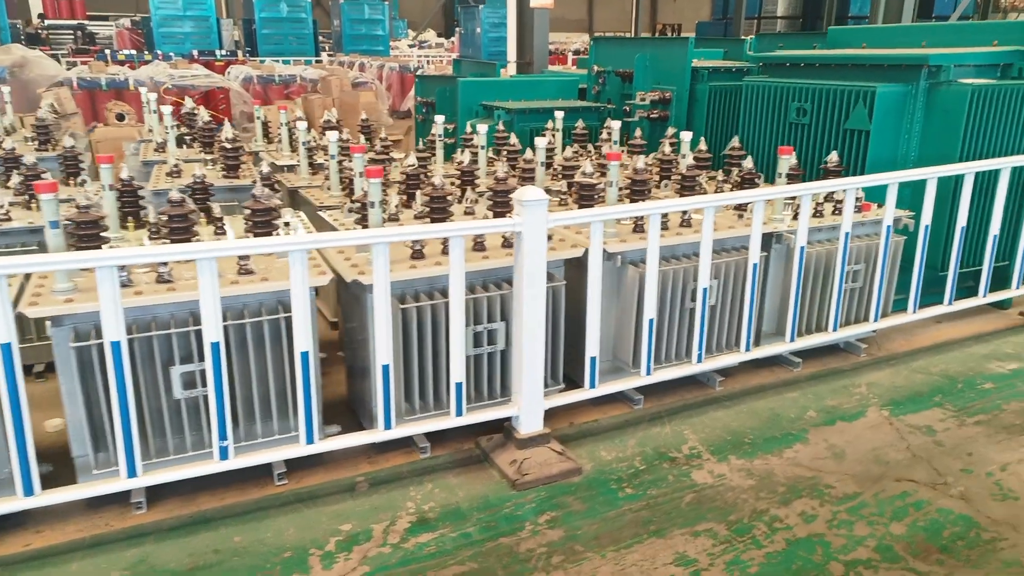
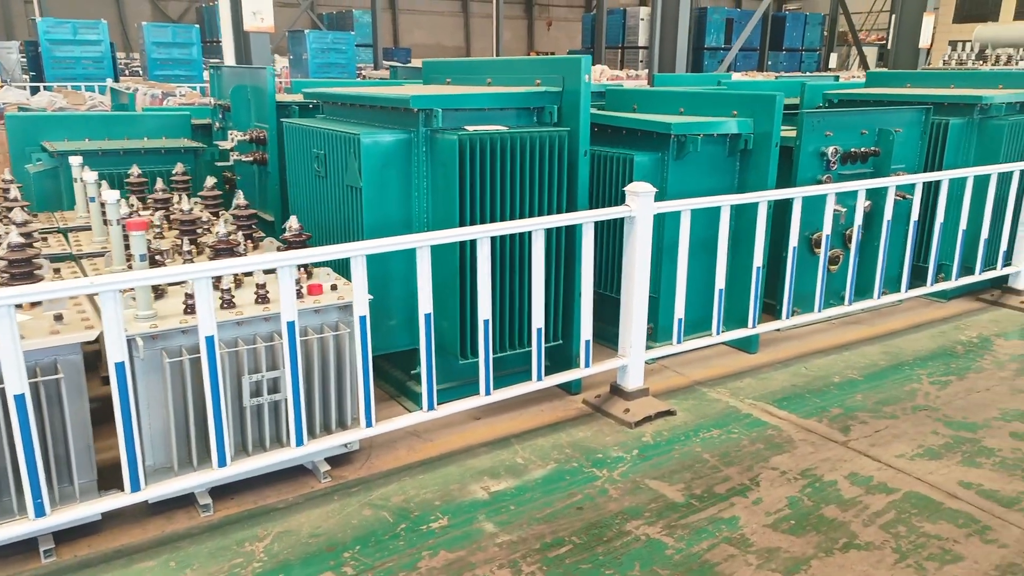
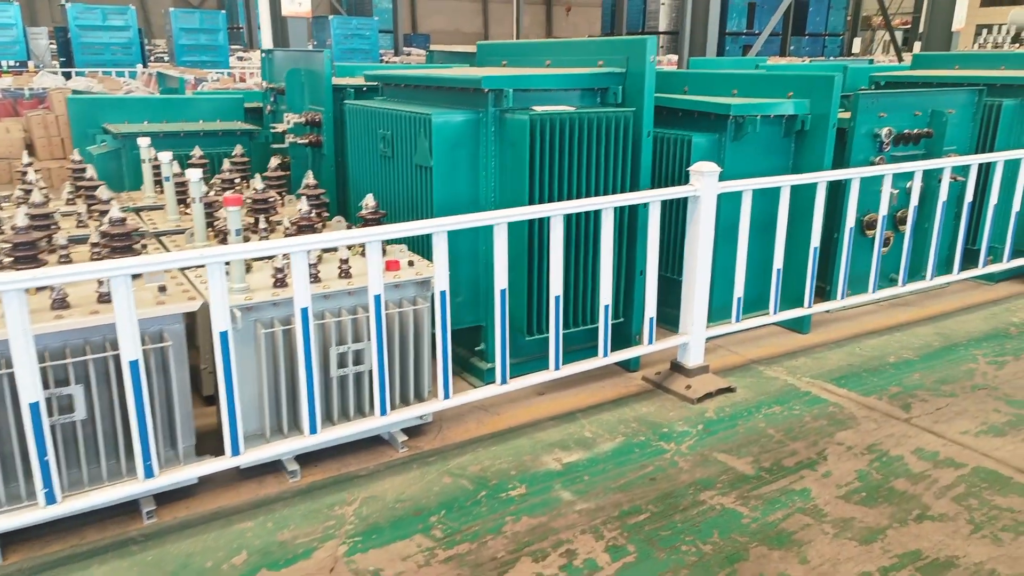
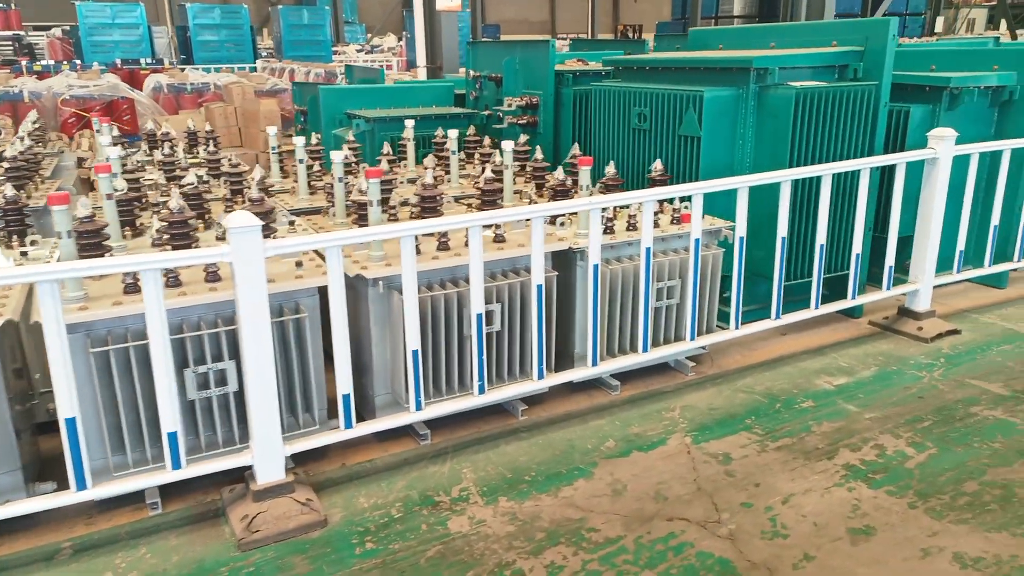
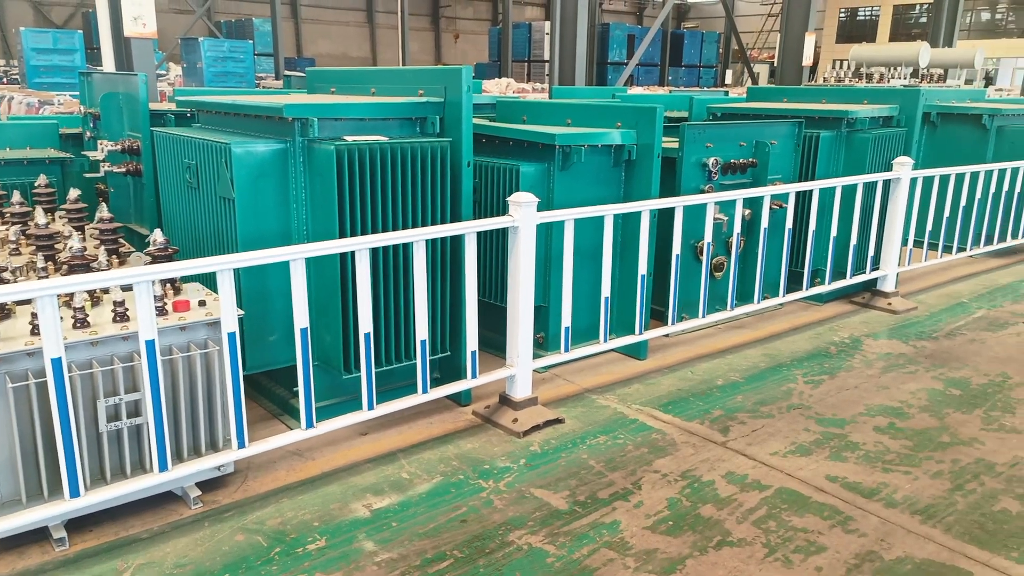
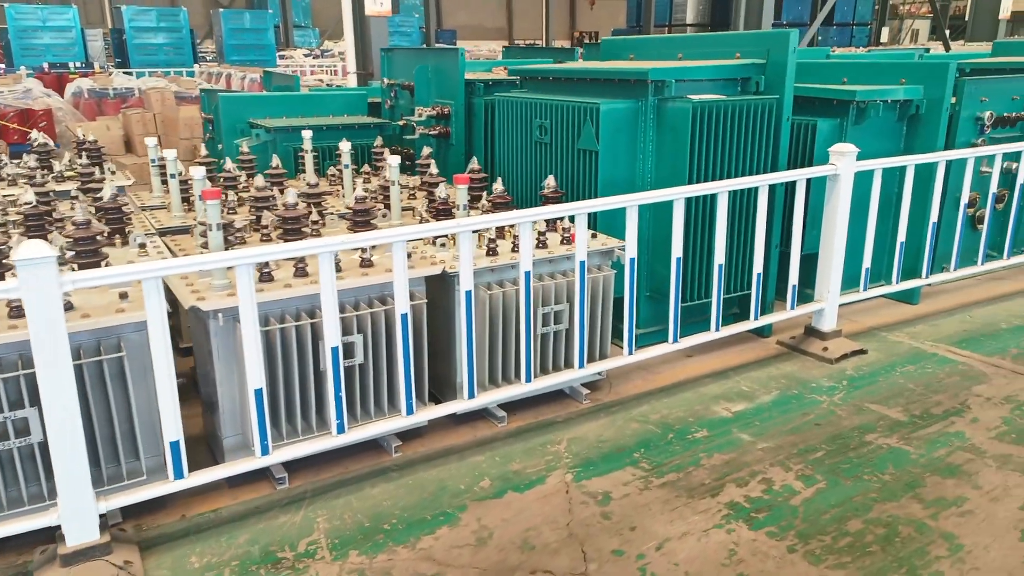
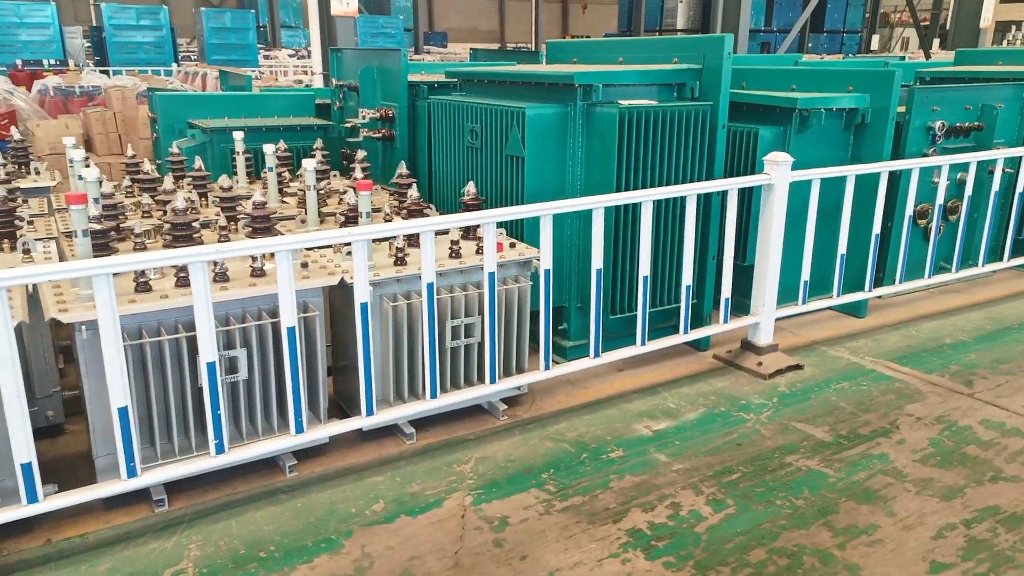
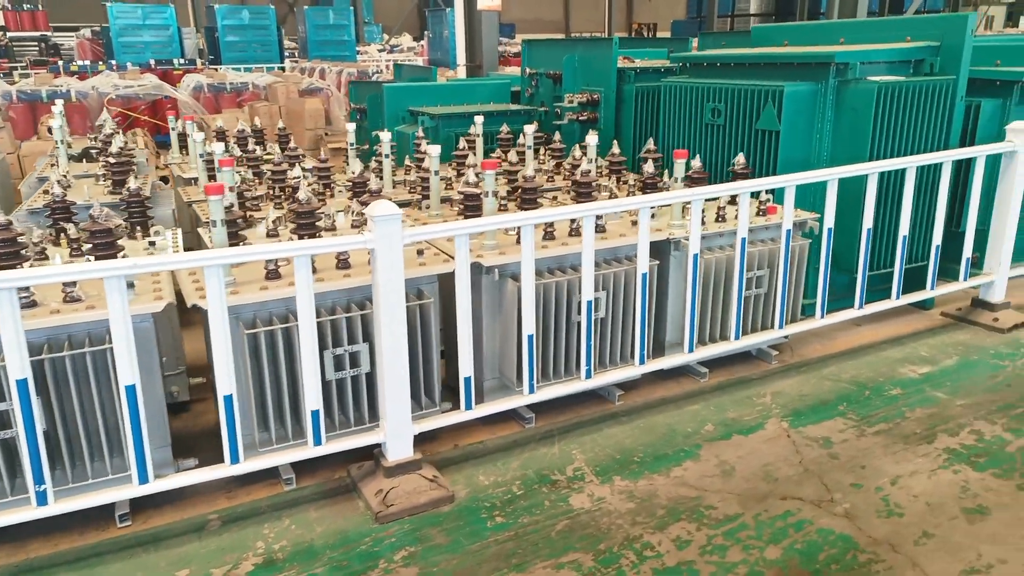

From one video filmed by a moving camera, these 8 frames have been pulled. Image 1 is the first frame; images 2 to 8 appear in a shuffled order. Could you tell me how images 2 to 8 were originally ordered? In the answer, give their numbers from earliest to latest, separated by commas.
8, 4, 6, 7, 3, 2, 5
